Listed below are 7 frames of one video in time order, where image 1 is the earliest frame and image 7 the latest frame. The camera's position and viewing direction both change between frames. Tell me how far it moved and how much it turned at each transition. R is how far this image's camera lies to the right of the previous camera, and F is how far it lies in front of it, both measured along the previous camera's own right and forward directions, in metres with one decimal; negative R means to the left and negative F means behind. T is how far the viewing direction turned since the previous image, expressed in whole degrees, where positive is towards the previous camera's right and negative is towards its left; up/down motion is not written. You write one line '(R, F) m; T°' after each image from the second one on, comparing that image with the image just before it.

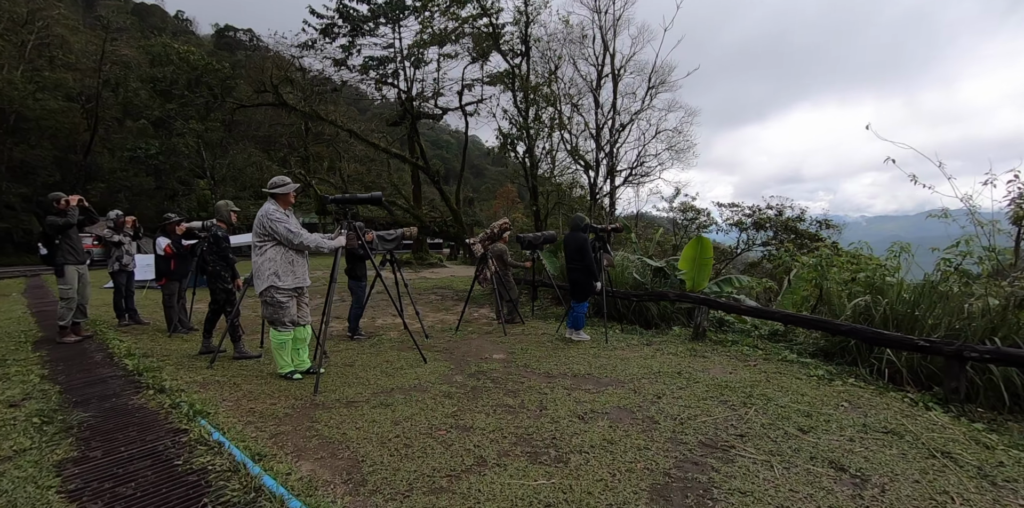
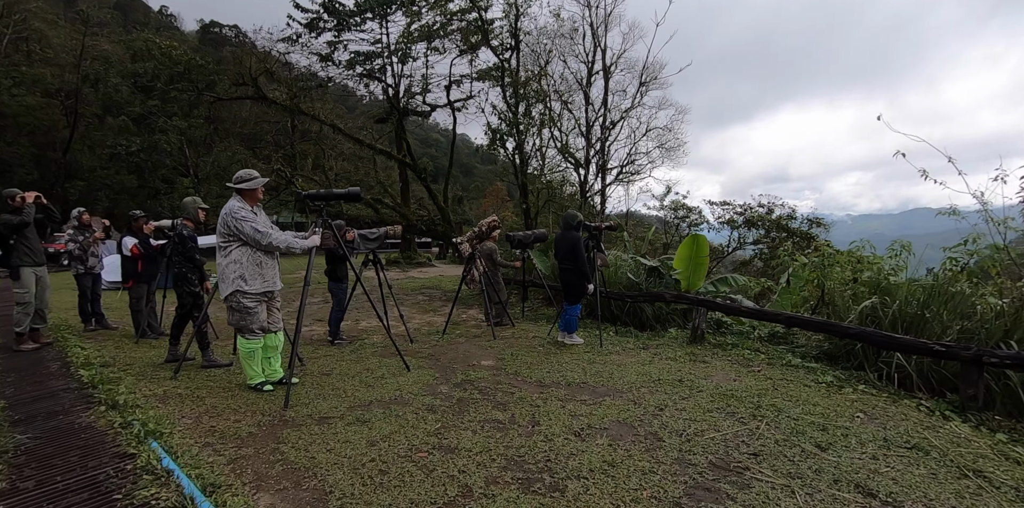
(0.0, +0.3) m; +1°
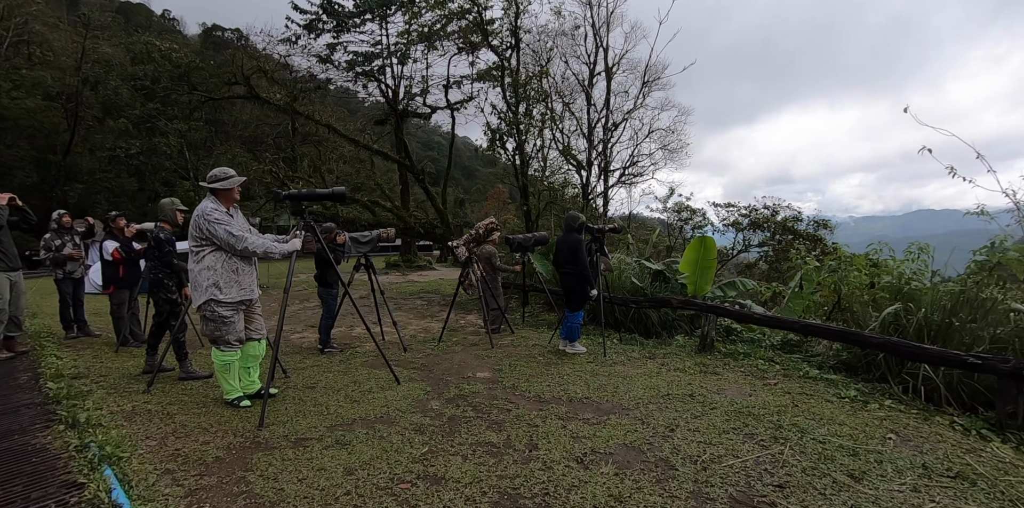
(0.0, +0.3) m; 0°
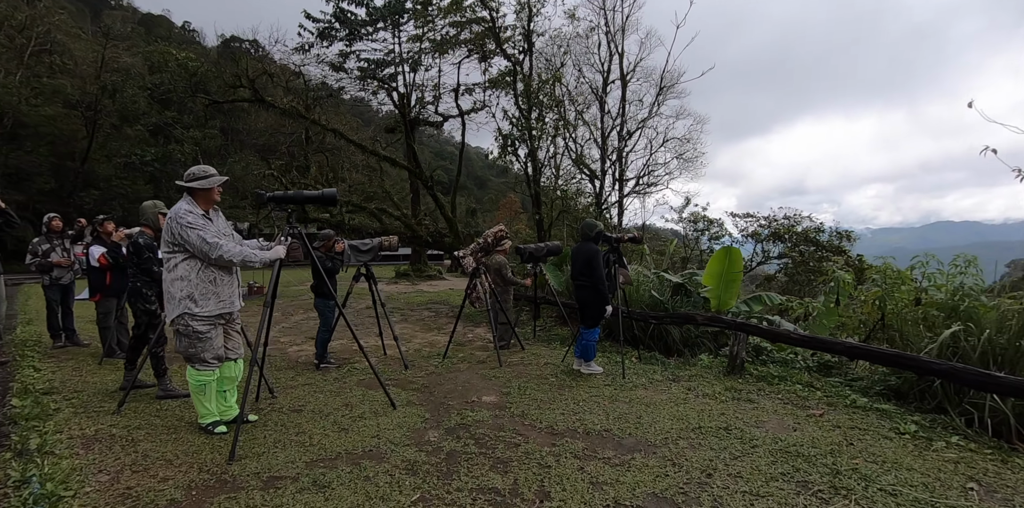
(0.0, +0.4) m; -1°
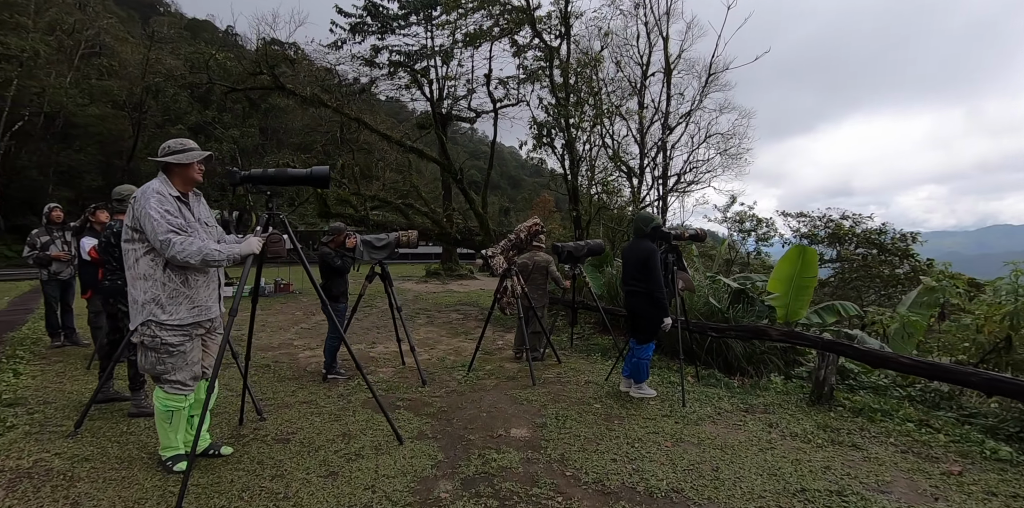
(0.0, +0.8) m; -4°
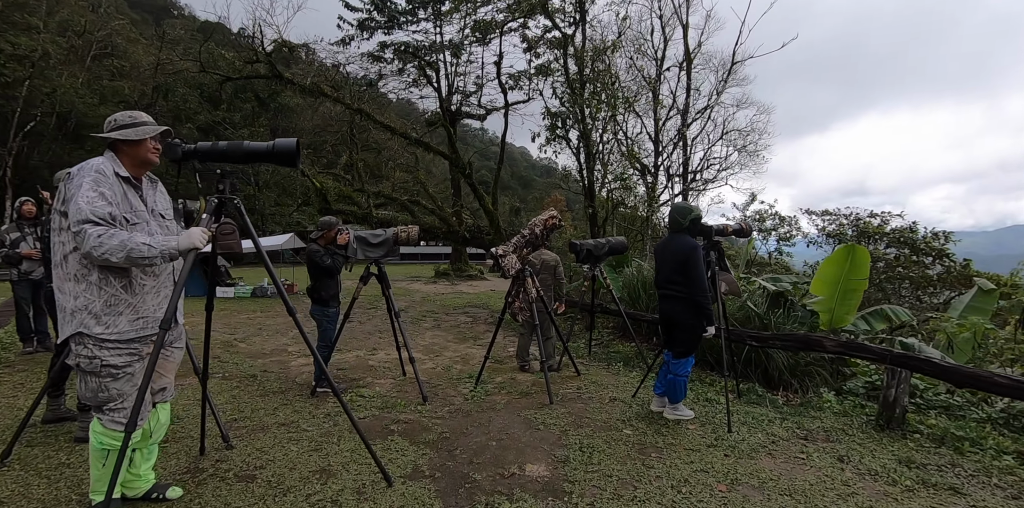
(0.0, +0.6) m; -1°
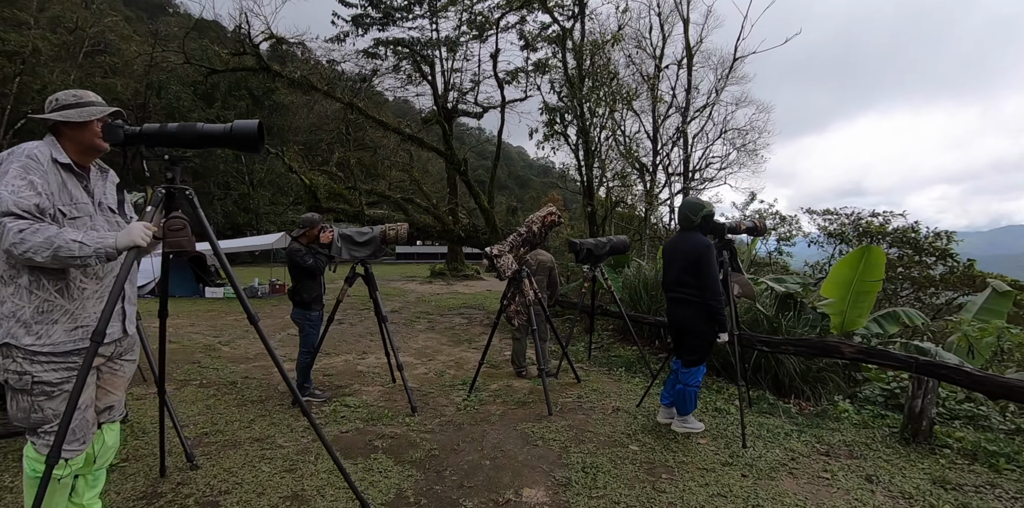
(0.0, +0.3) m; 0°
